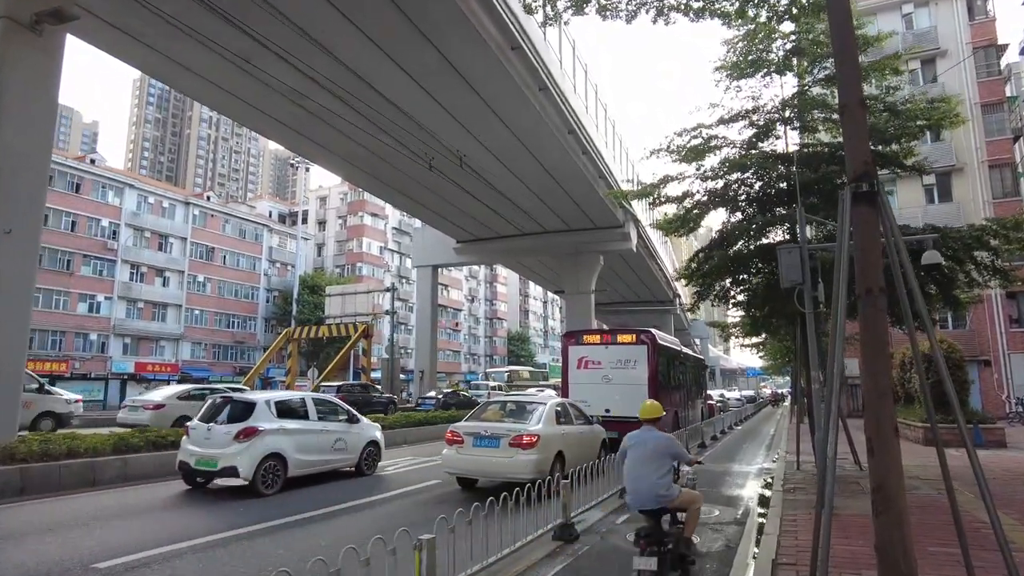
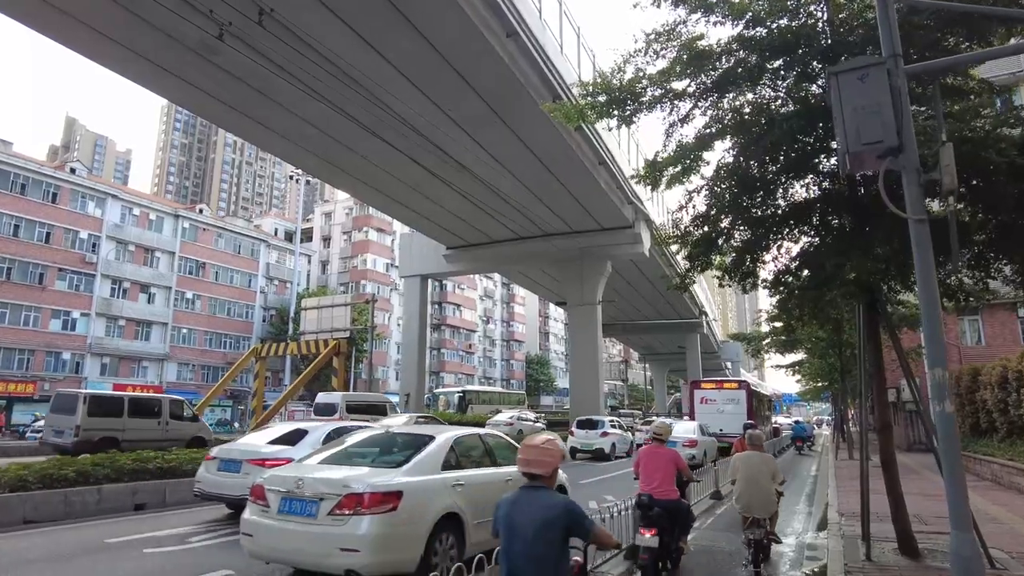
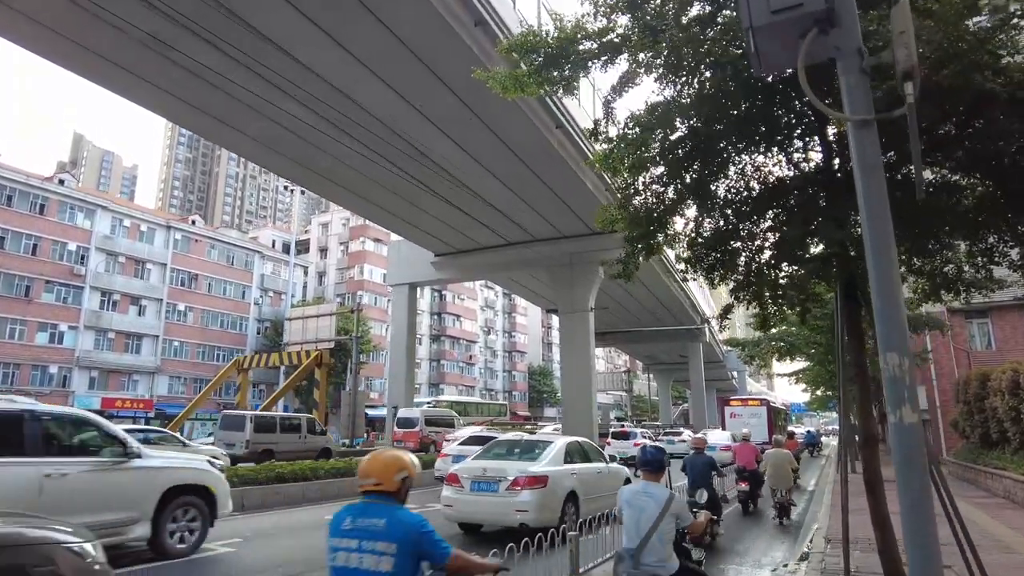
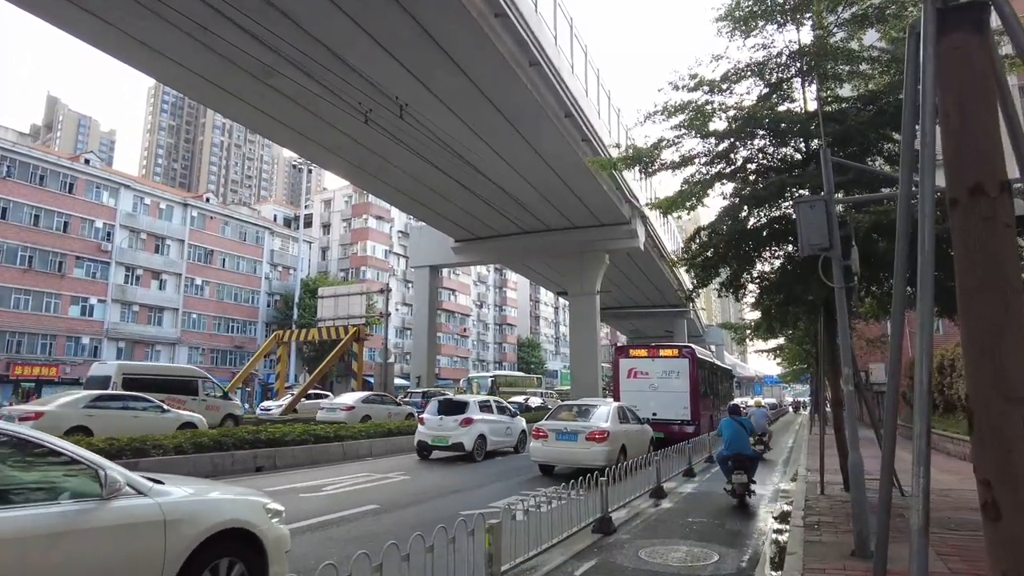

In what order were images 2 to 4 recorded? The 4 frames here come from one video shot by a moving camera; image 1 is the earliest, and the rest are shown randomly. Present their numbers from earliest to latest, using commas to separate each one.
4, 2, 3
